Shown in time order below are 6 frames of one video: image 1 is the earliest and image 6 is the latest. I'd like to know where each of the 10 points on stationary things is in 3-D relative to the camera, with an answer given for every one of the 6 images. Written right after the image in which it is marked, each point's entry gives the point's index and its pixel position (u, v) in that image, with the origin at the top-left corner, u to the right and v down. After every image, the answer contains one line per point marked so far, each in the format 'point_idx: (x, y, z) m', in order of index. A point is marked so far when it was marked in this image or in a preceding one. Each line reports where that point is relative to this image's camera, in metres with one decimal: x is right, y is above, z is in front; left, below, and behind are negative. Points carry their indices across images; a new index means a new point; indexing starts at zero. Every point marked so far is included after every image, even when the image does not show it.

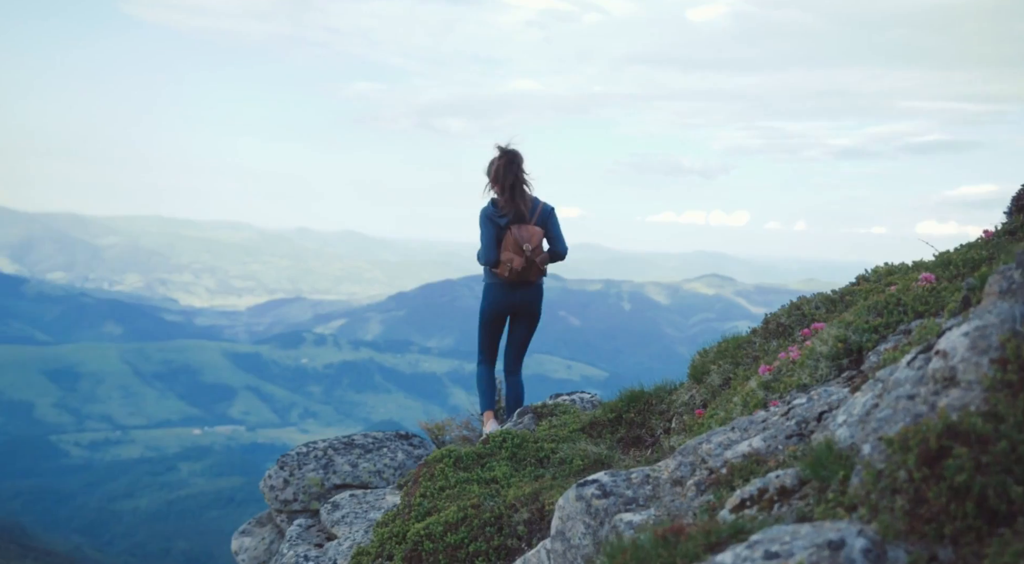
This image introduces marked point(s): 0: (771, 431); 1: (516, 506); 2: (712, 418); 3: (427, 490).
0: (+3.1, -1.8, +11.4) m
1: (0.0, -3.4, +14.6) m
2: (+3.3, -2.2, +15.9) m
3: (-1.7, -3.9, +18.1) m
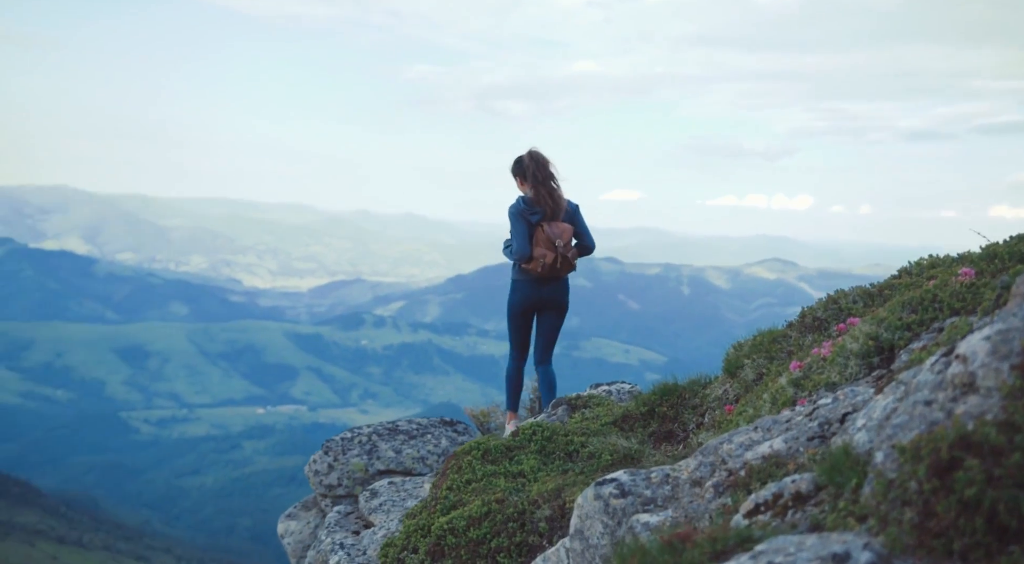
0: (+3.2, -1.7, +11.1) m
1: (+0.4, -3.3, +14.5) m
2: (+3.7, -2.1, +15.6) m
3: (-1.1, -3.8, +18.0) m
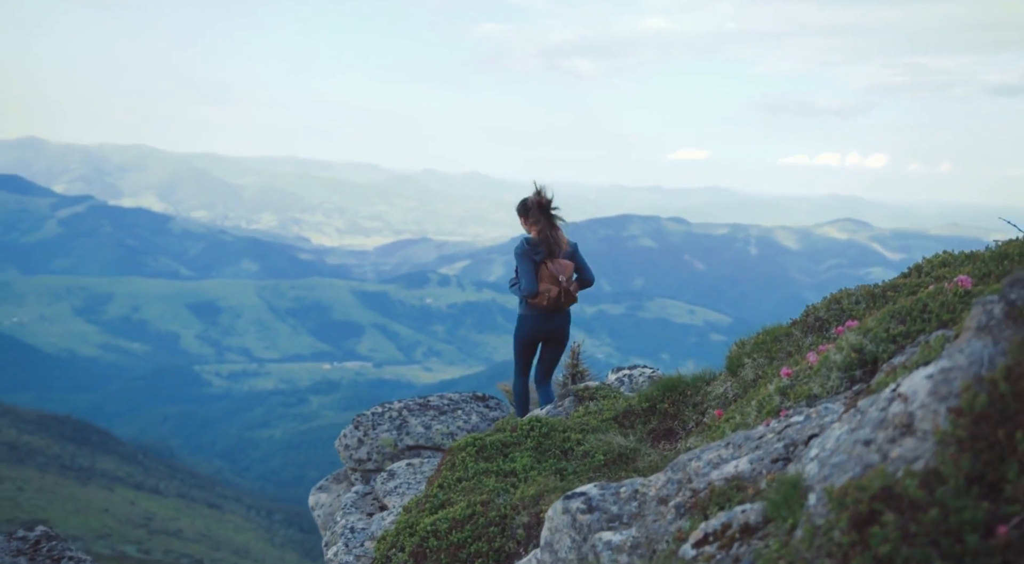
0: (+2.8, -1.9, +10.9) m
1: (+0.1, -3.4, +14.5) m
2: (+3.5, -2.2, +15.4) m
3: (-1.3, -3.8, +18.1) m
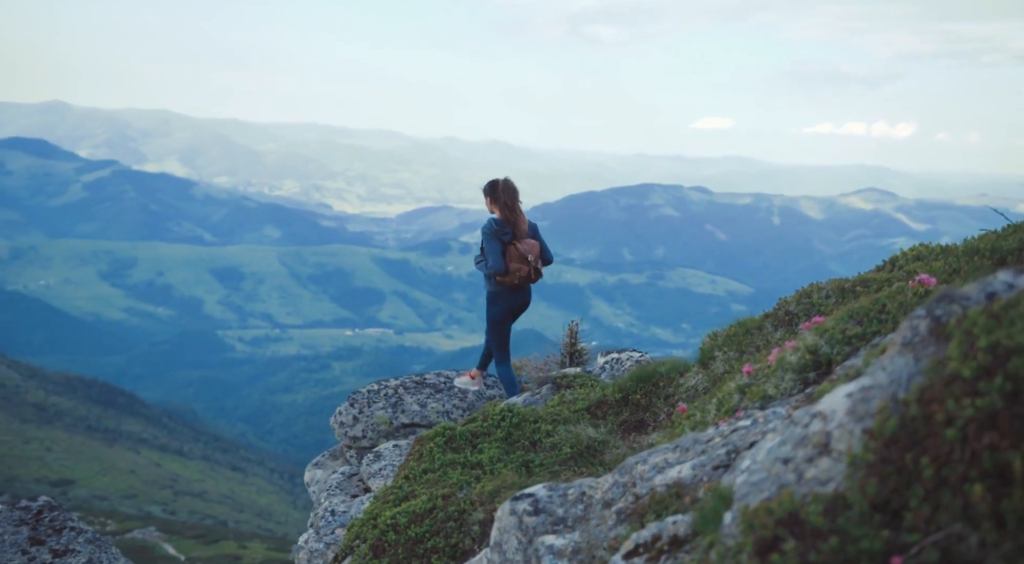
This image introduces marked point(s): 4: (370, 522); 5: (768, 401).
0: (+2.2, -2.0, +10.9) m
1: (-0.5, -3.3, +14.5) m
2: (+2.9, -2.2, +15.4) m
3: (-1.9, -3.6, +18.2) m
4: (-2.5, -4.2, +16.7) m
5: (+3.4, -1.6, +13.0) m
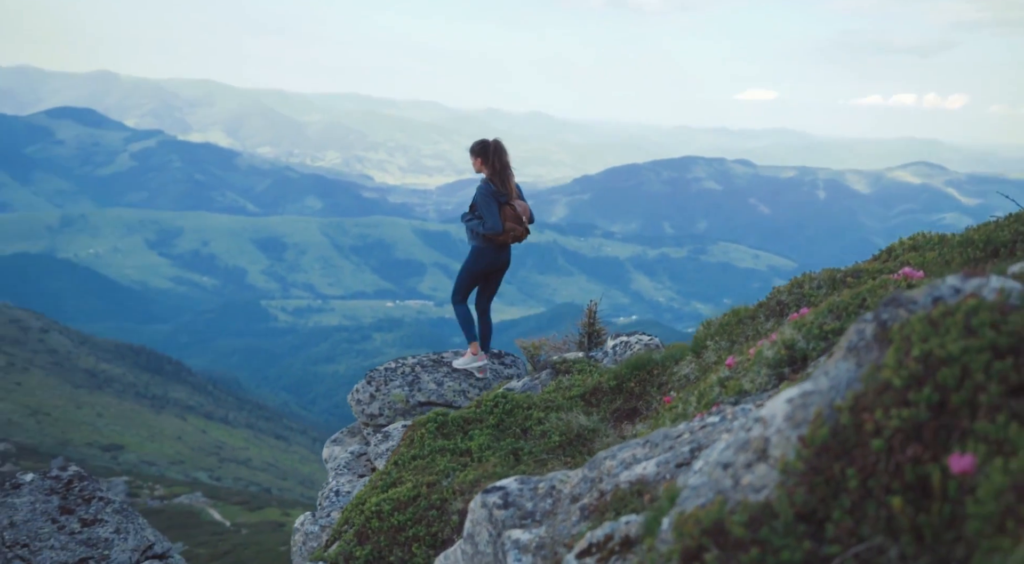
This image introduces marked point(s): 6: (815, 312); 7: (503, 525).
0: (+1.8, -2.0, +11.0) m
1: (-0.8, -3.2, +14.7) m
2: (+2.6, -2.0, +15.5) m
3: (-2.1, -3.4, +18.4) m
4: (-2.7, -4.0, +16.9) m
5: (+3.1, -1.5, +13.0) m
6: (+4.5, -0.5, +14.2) m
7: (0.0, -2.9, +11.5) m
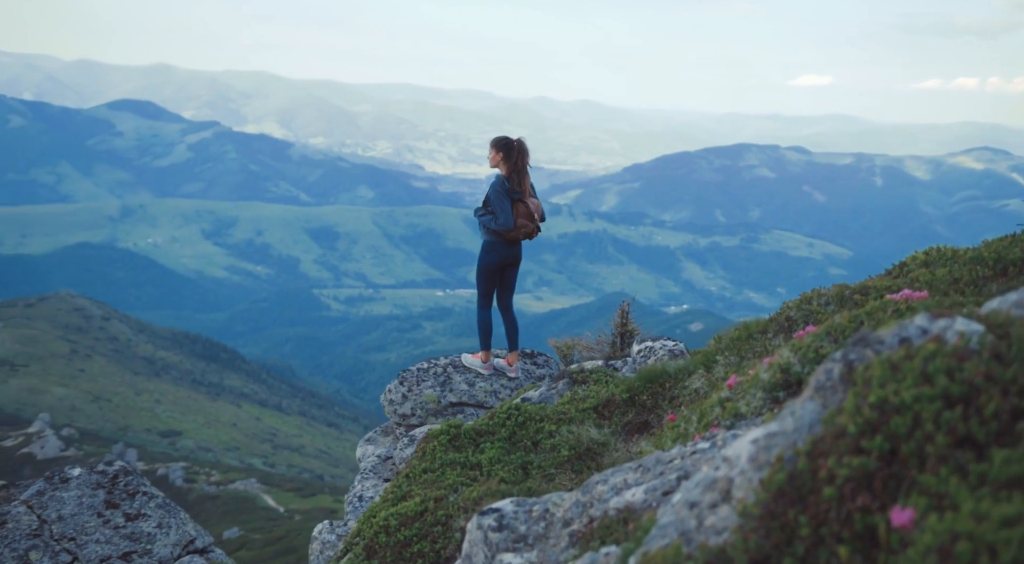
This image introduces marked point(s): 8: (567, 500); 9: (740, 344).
0: (+1.7, -2.3, +11.2) m
1: (-0.8, -3.5, +15.0) m
2: (+2.7, -2.4, +15.7) m
3: (-1.9, -3.7, +18.8) m
4: (-2.5, -4.3, +17.3) m
5: (+3.1, -1.9, +13.2) m
6: (+4.5, -0.8, +14.3) m
7: (-0.1, -3.3, +11.8) m
8: (+0.7, -2.7, +12.1) m
9: (+4.5, -1.2, +19.2) m
